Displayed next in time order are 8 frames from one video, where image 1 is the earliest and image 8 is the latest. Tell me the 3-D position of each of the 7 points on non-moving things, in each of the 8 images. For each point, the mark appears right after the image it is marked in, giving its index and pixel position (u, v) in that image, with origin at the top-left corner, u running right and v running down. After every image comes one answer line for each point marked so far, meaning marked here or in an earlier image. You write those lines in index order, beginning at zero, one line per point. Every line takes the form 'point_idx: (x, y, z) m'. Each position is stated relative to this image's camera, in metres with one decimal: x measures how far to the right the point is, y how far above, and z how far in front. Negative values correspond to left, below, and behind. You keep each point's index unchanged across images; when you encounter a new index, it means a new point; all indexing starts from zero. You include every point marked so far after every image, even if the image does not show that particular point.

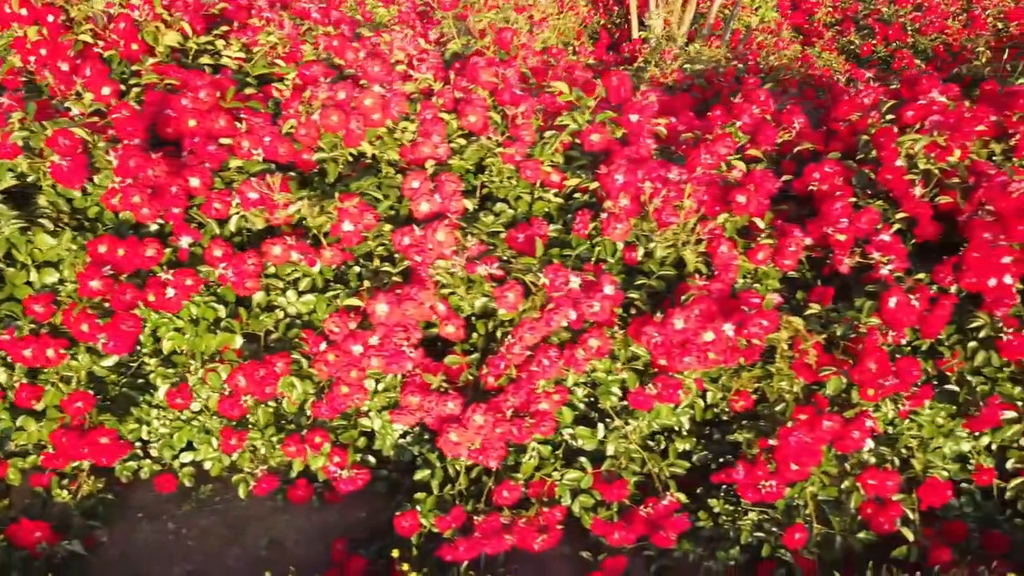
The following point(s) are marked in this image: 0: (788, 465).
0: (+0.5, -0.3, +1.9) m
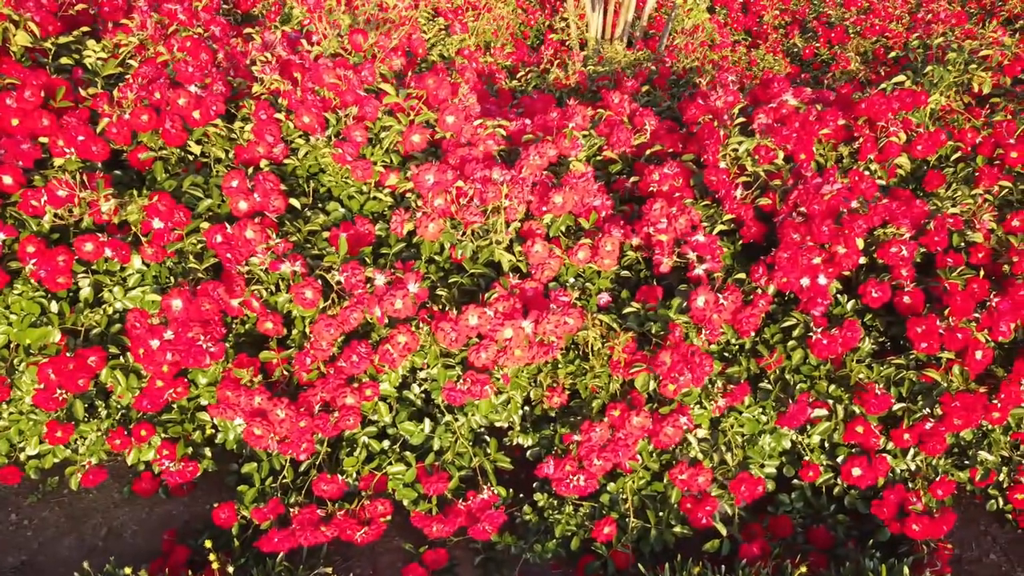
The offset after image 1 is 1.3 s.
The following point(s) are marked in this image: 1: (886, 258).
0: (+0.2, -0.3, +2.0) m
1: (+0.8, +0.1, +2.1) m
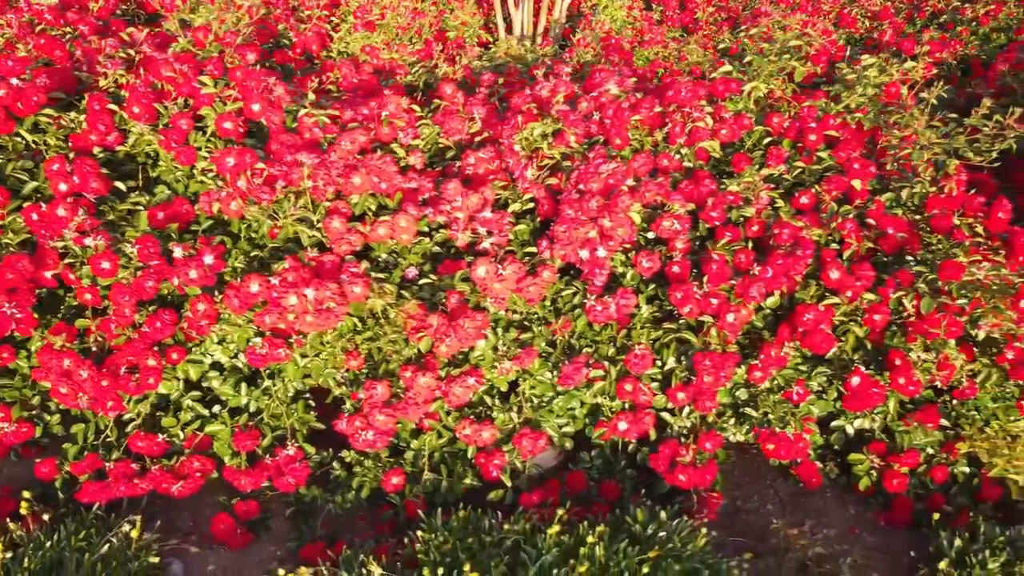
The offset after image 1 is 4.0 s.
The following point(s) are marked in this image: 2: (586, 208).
0: (-0.3, -0.3, +2.2) m
1: (+0.3, +0.1, +2.3) m
2: (+0.2, +0.2, +2.2) m
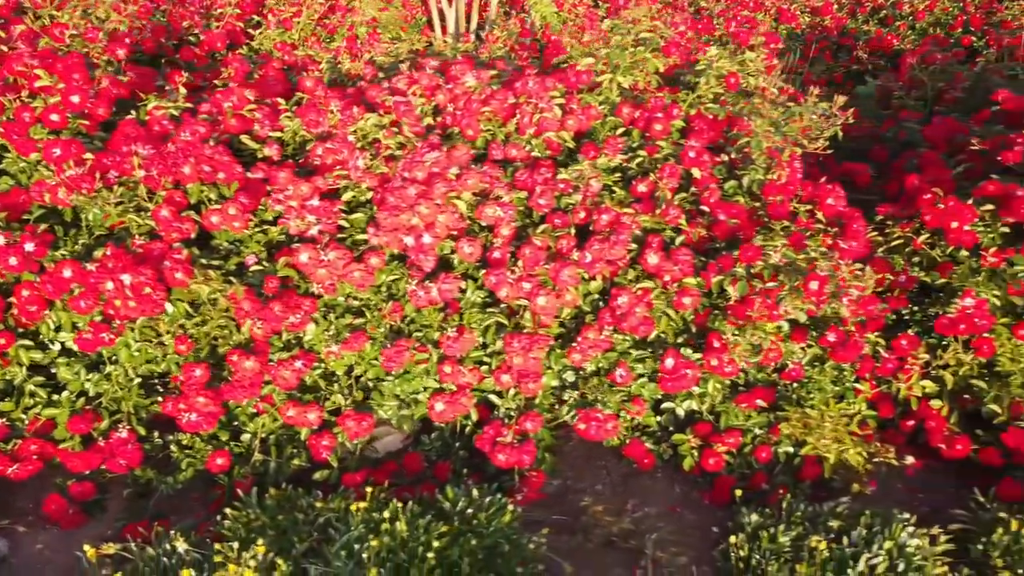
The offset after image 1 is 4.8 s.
0: (-0.7, -0.2, +2.2) m
1: (-0.1, +0.2, +2.4) m
2: (-0.2, +0.2, +2.3) m
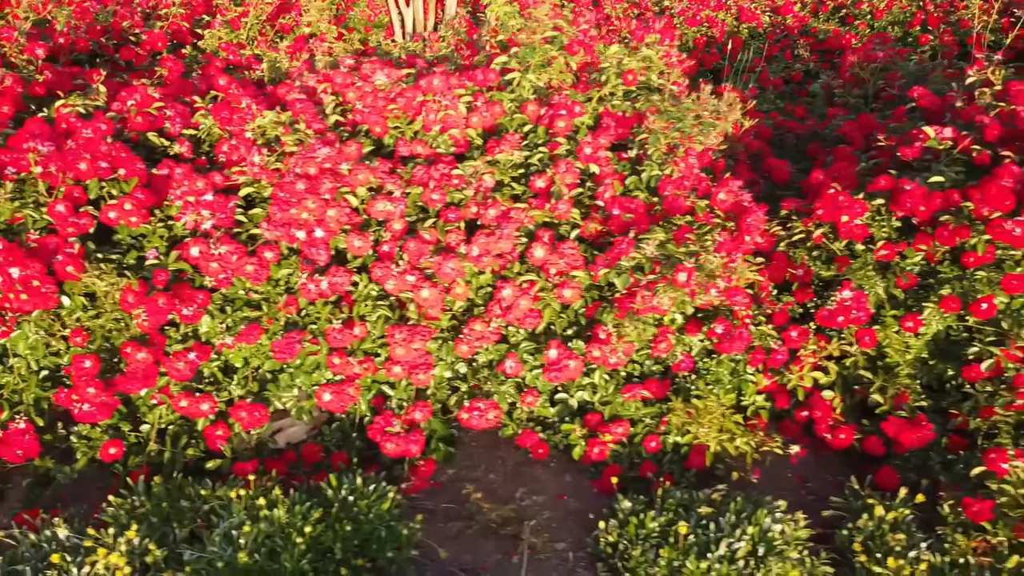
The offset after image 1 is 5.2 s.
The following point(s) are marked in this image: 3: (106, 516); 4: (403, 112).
0: (-1.0, -0.2, +2.3) m
1: (-0.3, +0.2, +2.4) m
2: (-0.5, +0.2, +2.4) m
3: (-0.9, -0.5, +2.2) m
4: (-0.3, +0.5, +2.9) m
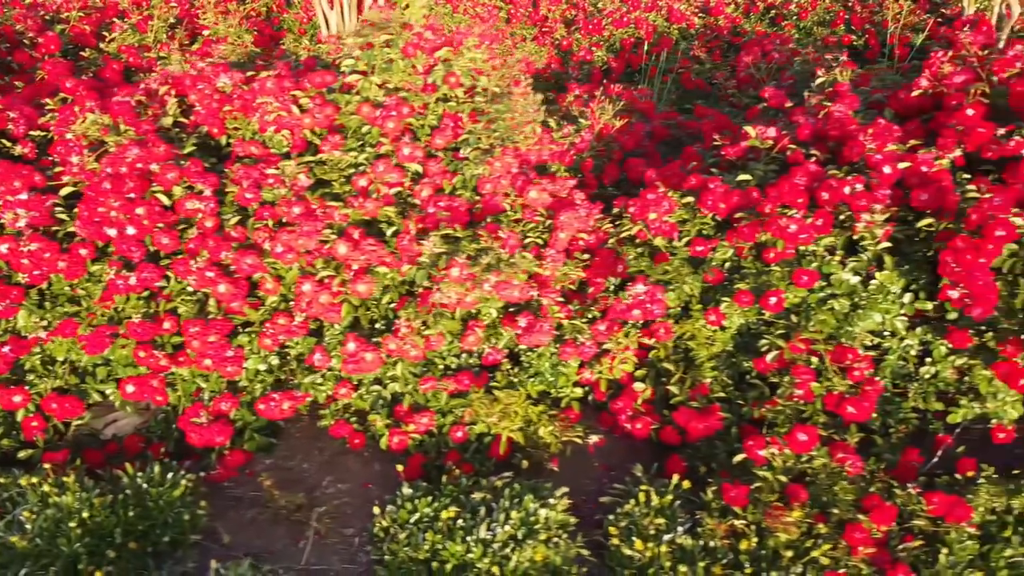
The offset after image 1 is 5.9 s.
0: (-1.5, -0.2, +2.4) m
1: (-0.8, +0.2, +2.5) m
2: (-1.0, +0.2, +2.4) m
3: (-1.4, -0.5, +2.2) m
4: (-0.8, +0.5, +2.9) m
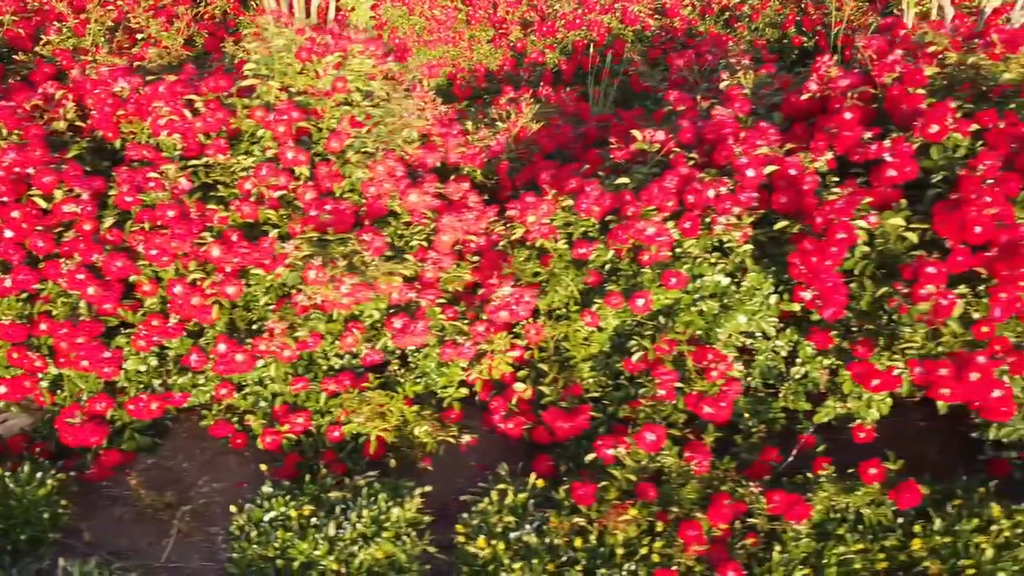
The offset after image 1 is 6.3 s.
0: (-1.8, -0.2, +2.4) m
1: (-1.2, +0.2, +2.6) m
2: (-1.3, +0.2, +2.5) m
3: (-1.7, -0.5, +2.3) m
4: (-1.1, +0.5, +3.0) m
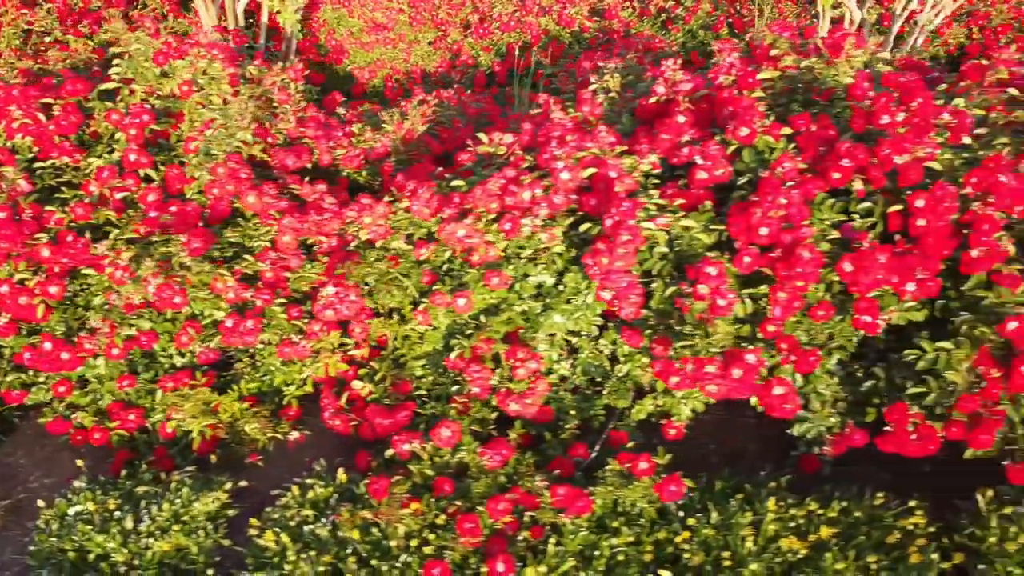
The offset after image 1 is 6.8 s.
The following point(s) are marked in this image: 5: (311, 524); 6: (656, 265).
0: (-2.2, -0.2, +2.5) m
1: (-1.6, +0.2, +2.6) m
2: (-1.8, +0.2, +2.5) m
3: (-2.2, -0.5, +2.3) m
4: (-1.6, +0.5, +3.0) m
5: (-0.5, -0.5, +2.2) m
6: (+0.3, +0.1, +2.4) m
